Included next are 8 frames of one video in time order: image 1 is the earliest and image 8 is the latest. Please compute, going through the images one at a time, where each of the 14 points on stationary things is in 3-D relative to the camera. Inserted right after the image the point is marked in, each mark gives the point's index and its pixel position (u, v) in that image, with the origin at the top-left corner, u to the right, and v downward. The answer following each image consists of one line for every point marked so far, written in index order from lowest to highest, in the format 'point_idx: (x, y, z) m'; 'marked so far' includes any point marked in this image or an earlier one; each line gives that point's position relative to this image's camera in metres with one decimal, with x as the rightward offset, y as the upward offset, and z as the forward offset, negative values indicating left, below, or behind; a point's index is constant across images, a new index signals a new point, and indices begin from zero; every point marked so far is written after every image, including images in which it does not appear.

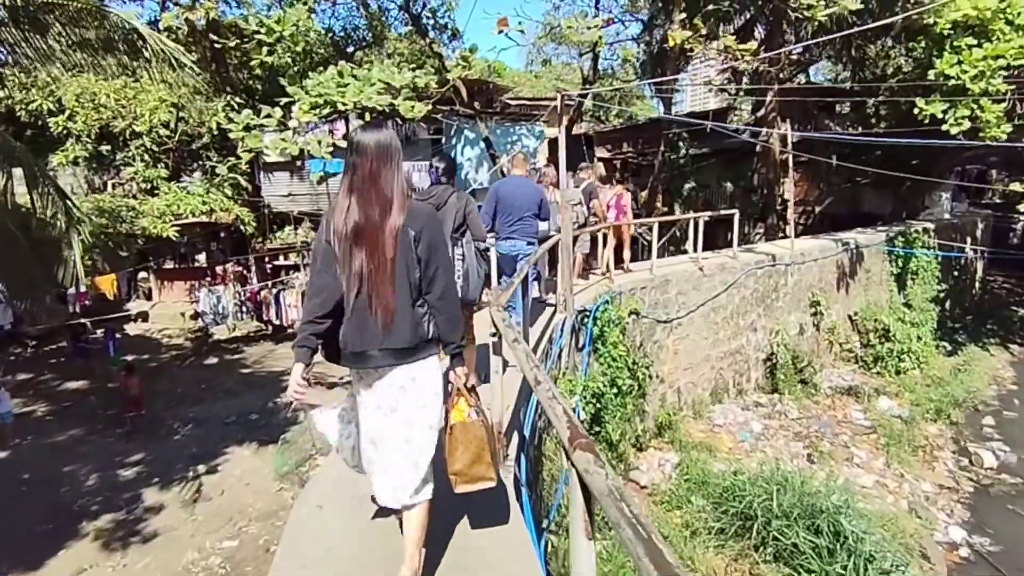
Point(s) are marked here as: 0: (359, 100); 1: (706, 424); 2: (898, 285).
0: (-2.3, +2.8, +8.8) m
1: (+3.3, -2.3, +9.9) m
2: (+9.3, +0.1, +14.2) m
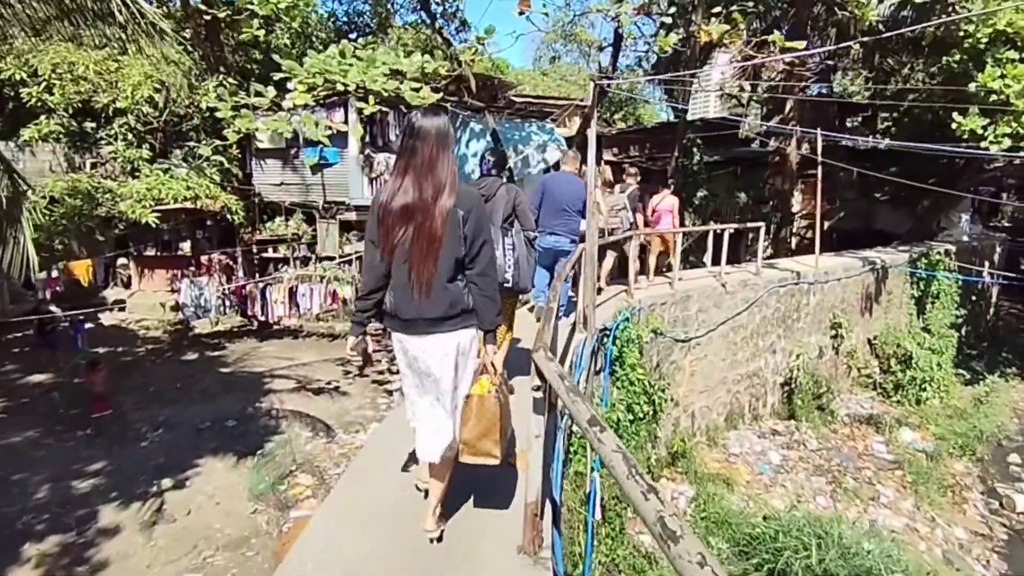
0: (-2.0, +2.8, +8.0) m
1: (+3.2, -2.6, +9.2) m
2: (+9.3, -0.5, +13.6) m
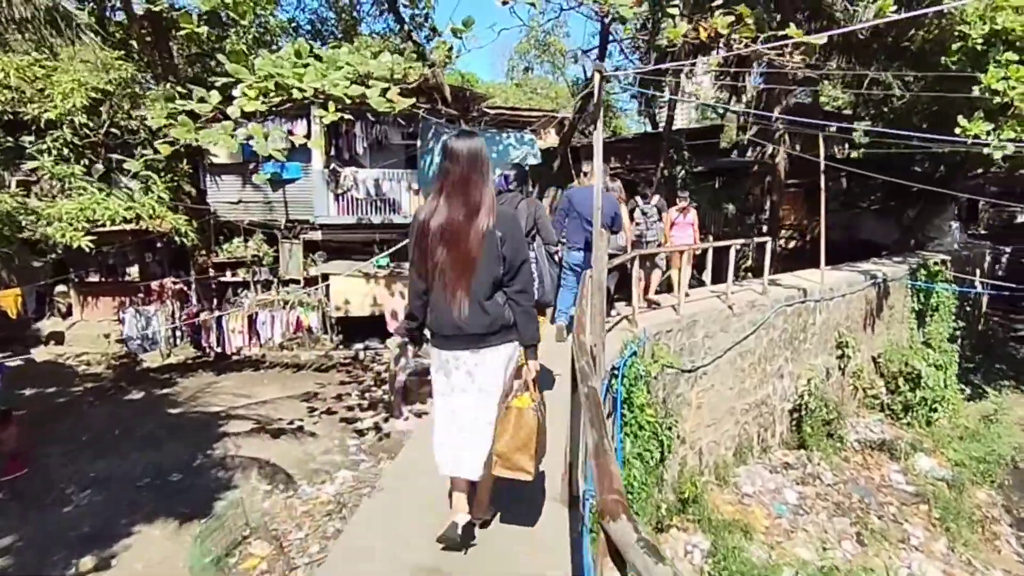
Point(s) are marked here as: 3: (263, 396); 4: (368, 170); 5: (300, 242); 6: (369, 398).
0: (-2.3, +2.4, +7.0) m
1: (+3.1, -2.9, +8.2) m
2: (+8.9, -0.7, +13.0) m
3: (-4.9, -2.1, +11.6) m
4: (-3.4, +2.8, +14.1) m
5: (-5.2, +1.1, +14.3) m
6: (-2.8, -2.2, +11.7) m
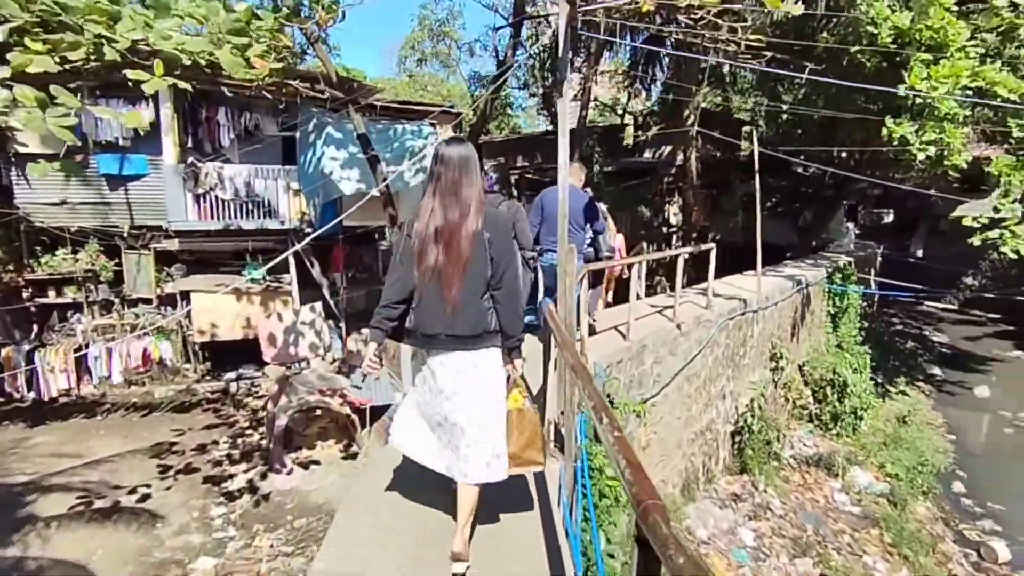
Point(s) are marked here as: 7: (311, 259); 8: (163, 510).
0: (-3.1, +2.1, +4.9) m
1: (+2.1, -3.1, +7.1) m
2: (+7.0, -0.8, +12.8) m
3: (-6.4, -2.5, +9.0) m
4: (-5.5, +2.4, +11.7) m
5: (-7.2, +0.7, +11.6) m
6: (-4.4, -2.5, +9.4) m
7: (-4.2, +0.6, +12.4) m
8: (-4.5, -2.8, +7.6) m
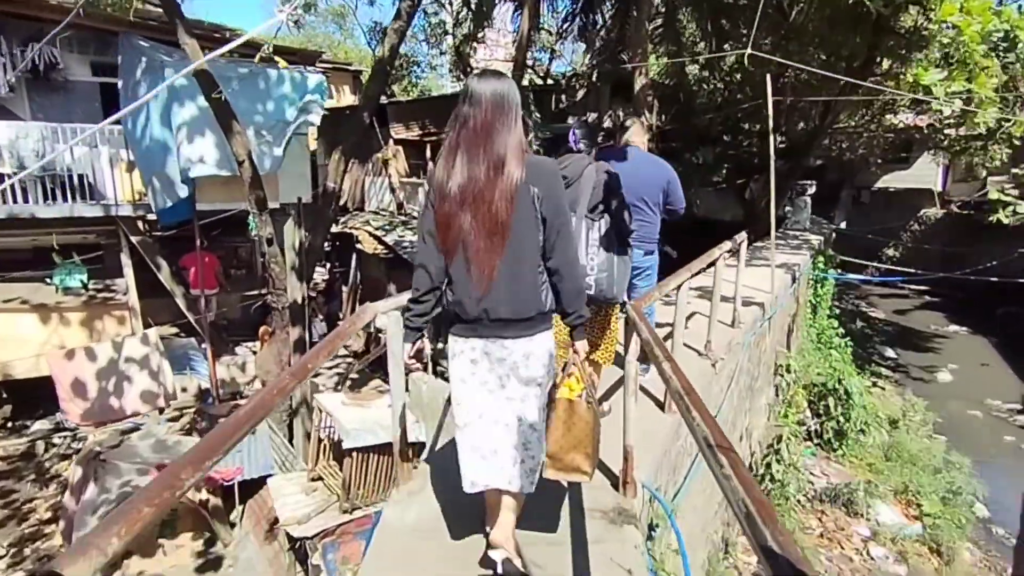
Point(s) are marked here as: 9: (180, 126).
0: (-3.1, +1.7, +1.6) m
1: (+1.8, -3.2, +4.8) m
2: (+5.6, -0.5, +11.0) m
3: (-6.9, -2.9, +5.4) m
4: (-6.6, +2.2, +7.9) m
5: (-8.2, +0.4, +7.7) m
6: (-5.0, -2.8, +6.1) m
7: (-5.4, +0.5, +8.9) m
8: (-4.8, -3.2, +4.2) m
9: (-4.5, +2.2, +8.0) m
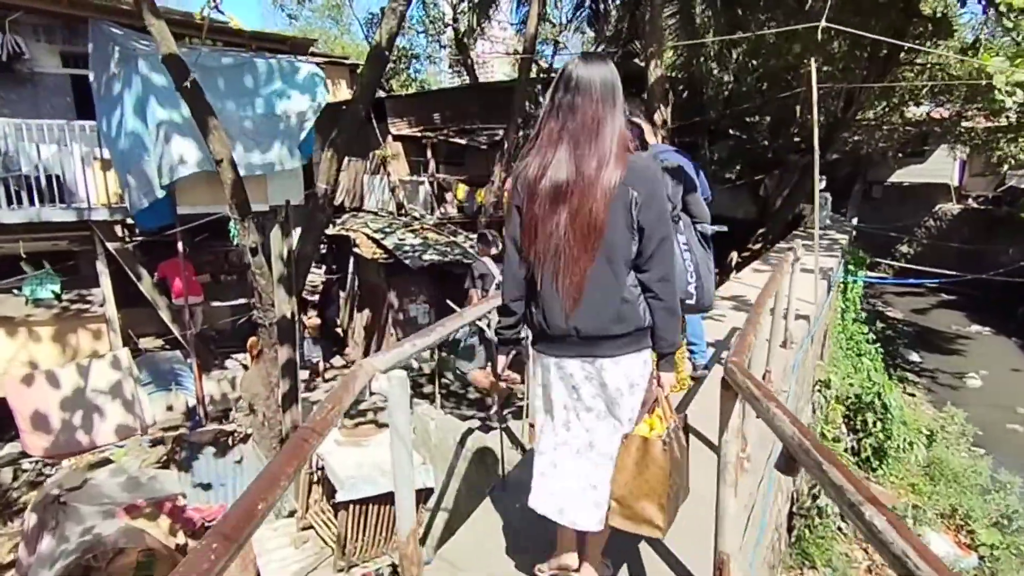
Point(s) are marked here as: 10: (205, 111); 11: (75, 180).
0: (-3.0, +1.5, +0.9) m
1: (+1.9, -3.3, +4.1) m
2: (+5.8, -0.6, +10.3) m
3: (-6.7, -3.1, +4.7) m
4: (-6.4, +2.0, +7.2) m
5: (-8.1, +0.2, +7.0) m
6: (-4.8, -3.0, +5.4) m
7: (-5.2, +0.3, +8.1) m
8: (-4.6, -3.4, +3.5) m
9: (-4.4, +2.1, +7.2) m
10: (-2.6, +1.5, +5.1) m
11: (-5.7, +1.4, +7.7) m
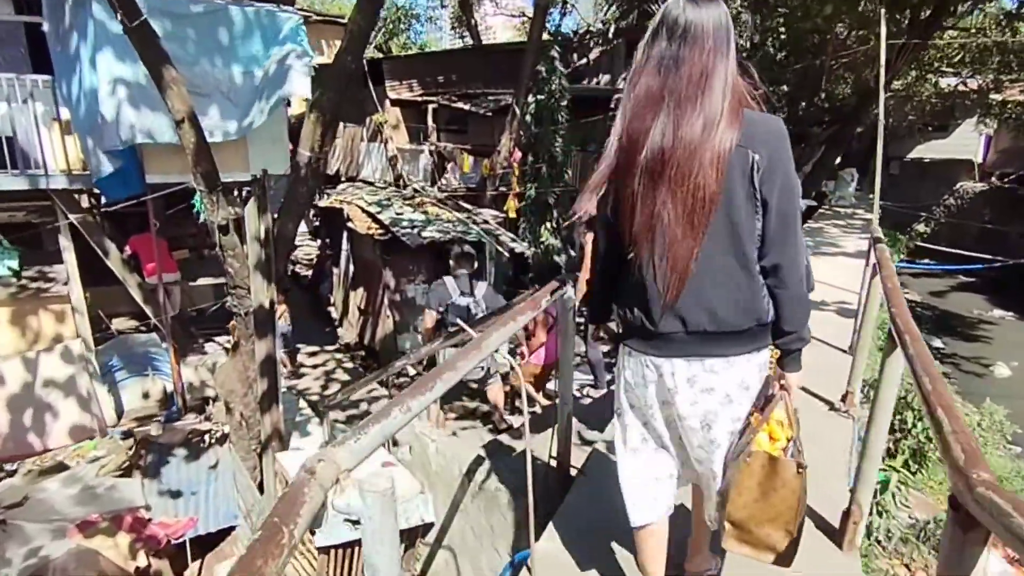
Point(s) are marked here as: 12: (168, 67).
0: (-2.9, +1.4, 0.0) m
1: (+2.0, -3.3, +3.5) m
2: (+5.9, -0.3, +9.6) m
3: (-6.7, -2.9, +4.0) m
4: (-6.3, +2.3, +6.3) m
5: (-7.9, +0.5, +6.1) m
6: (-4.7, -2.8, +4.7) m
7: (-5.1, +0.6, +7.3) m
8: (-4.6, -3.3, +2.9) m
9: (-4.2, +2.3, +6.3) m
10: (-2.5, +1.6, +4.2) m
11: (-5.6, +1.7, +6.8) m
12: (-2.5, +1.6, +4.2) m
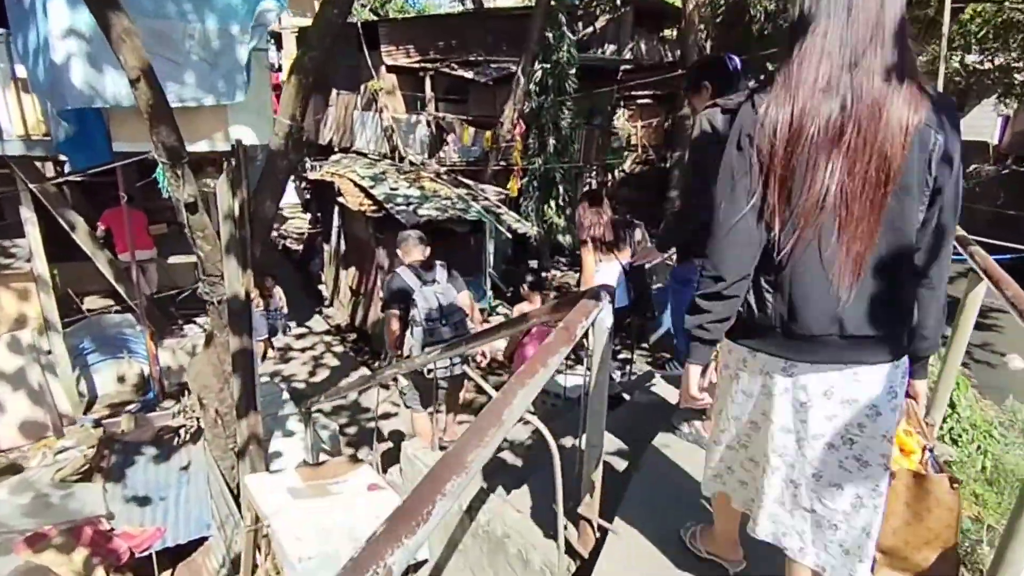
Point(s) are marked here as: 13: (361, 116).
0: (-2.8, +1.3, -0.6) m
1: (+2.0, -3.3, +3.1) m
2: (+5.9, -0.2, +9.1) m
3: (-6.7, -2.8, +3.5) m
4: (-6.2, +2.5, +5.6) m
5: (-7.9, +0.8, +5.5) m
6: (-4.7, -2.7, +4.2) m
7: (-5.0, +0.9, +6.7) m
8: (-4.5, -3.2, +2.4) m
9: (-4.2, +2.5, +5.6) m
10: (-2.4, +1.7, +3.6) m
11: (-5.5, +1.9, +6.1) m
12: (-2.4, +1.7, +3.6) m
13: (-3.0, +3.5, +11.9) m
